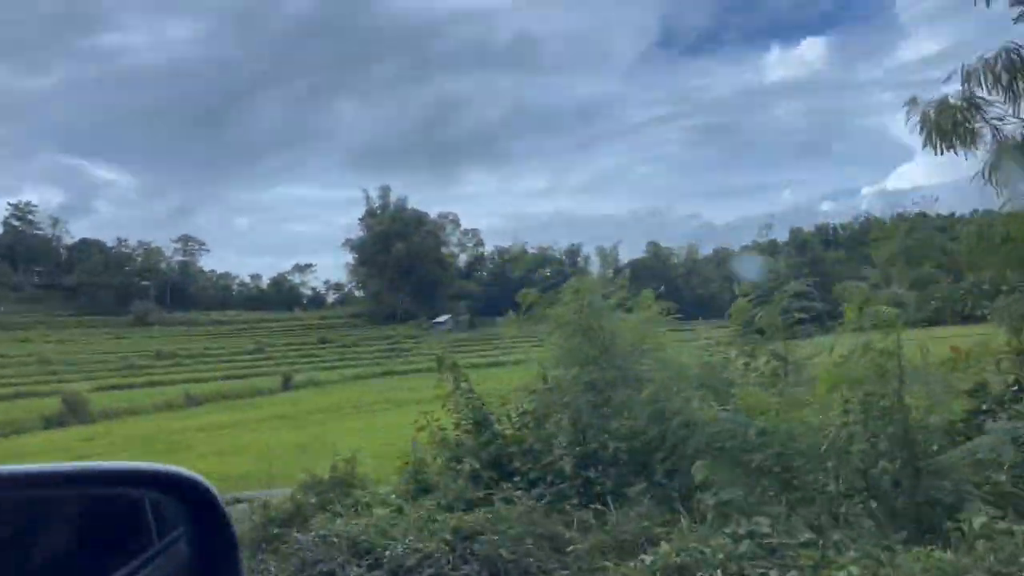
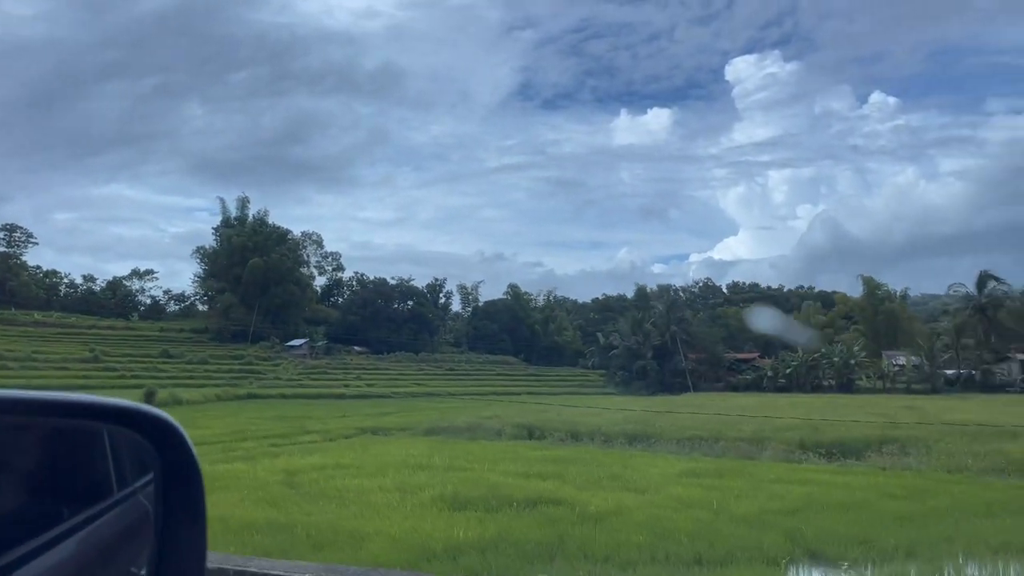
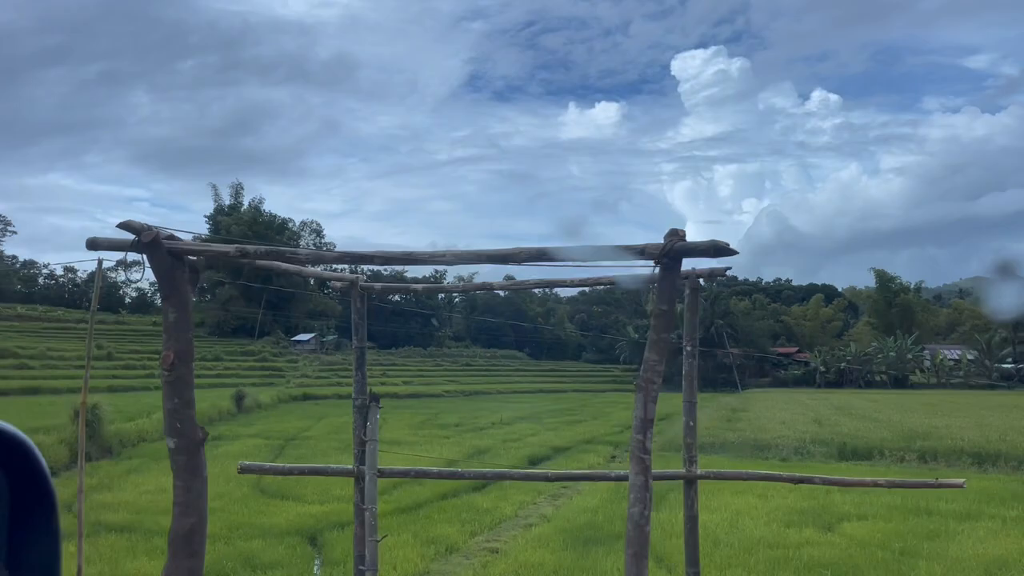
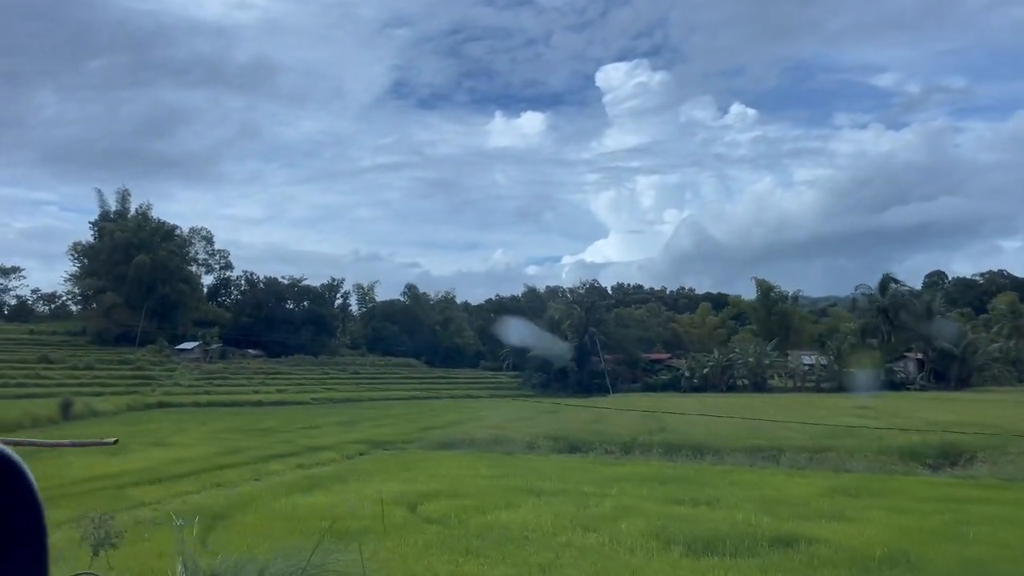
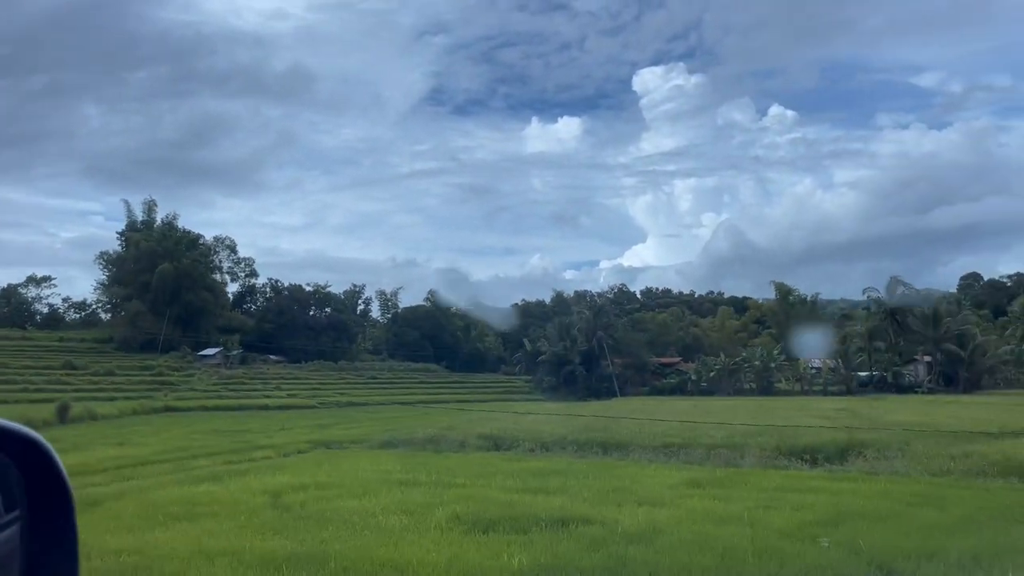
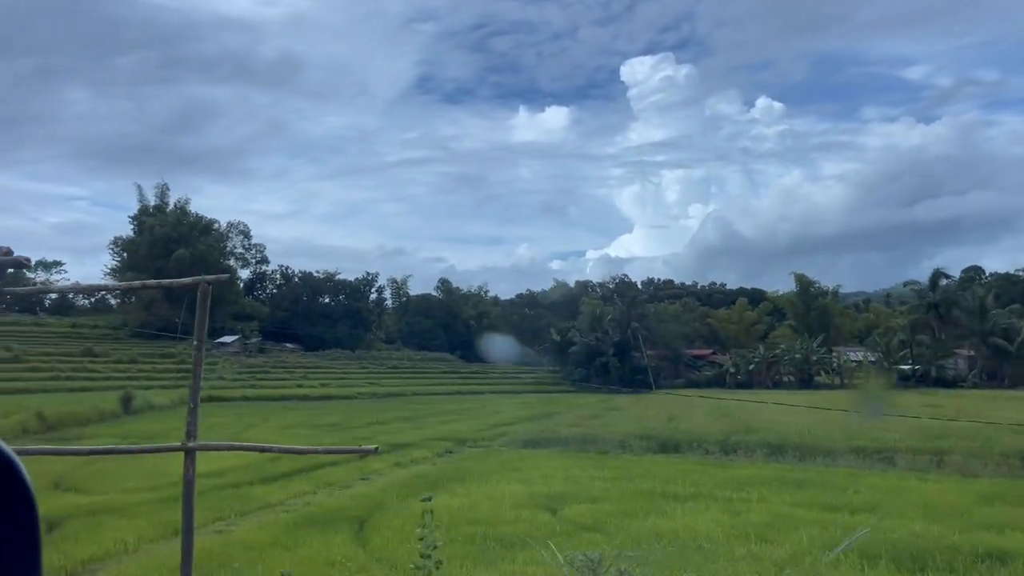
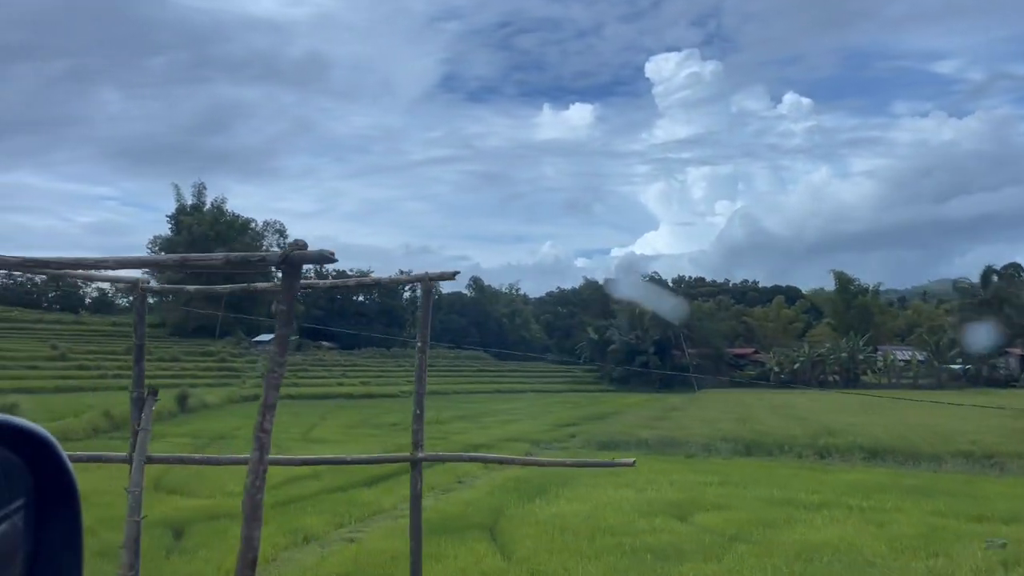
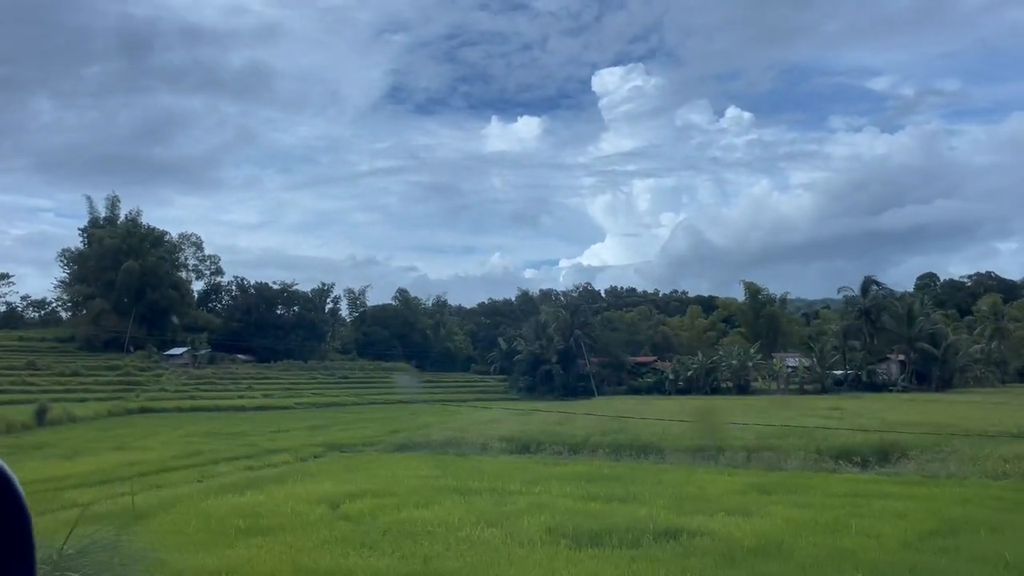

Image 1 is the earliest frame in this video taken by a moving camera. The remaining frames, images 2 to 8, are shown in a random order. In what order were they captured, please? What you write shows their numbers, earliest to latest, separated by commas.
2, 5, 8, 4, 6, 7, 3
